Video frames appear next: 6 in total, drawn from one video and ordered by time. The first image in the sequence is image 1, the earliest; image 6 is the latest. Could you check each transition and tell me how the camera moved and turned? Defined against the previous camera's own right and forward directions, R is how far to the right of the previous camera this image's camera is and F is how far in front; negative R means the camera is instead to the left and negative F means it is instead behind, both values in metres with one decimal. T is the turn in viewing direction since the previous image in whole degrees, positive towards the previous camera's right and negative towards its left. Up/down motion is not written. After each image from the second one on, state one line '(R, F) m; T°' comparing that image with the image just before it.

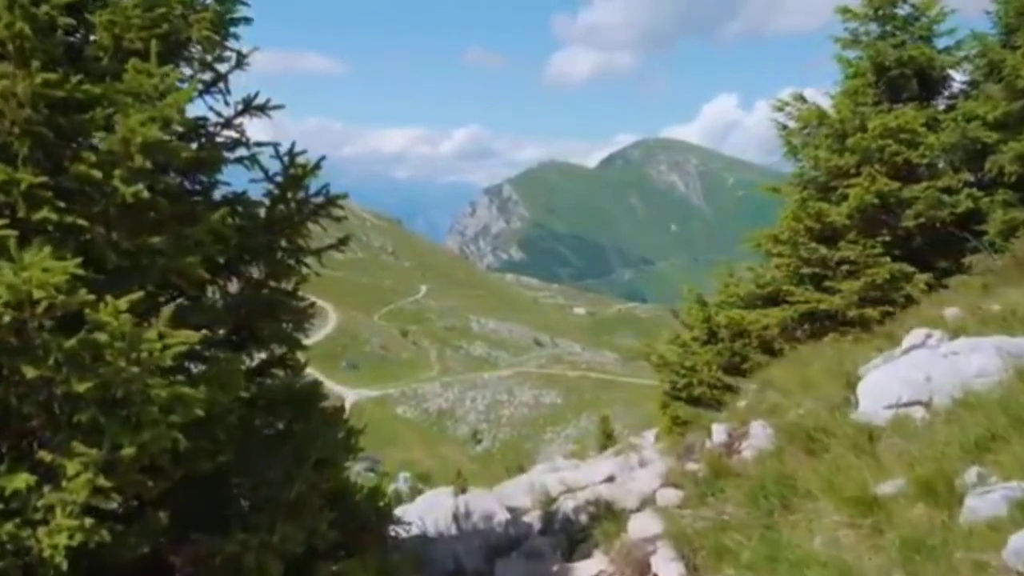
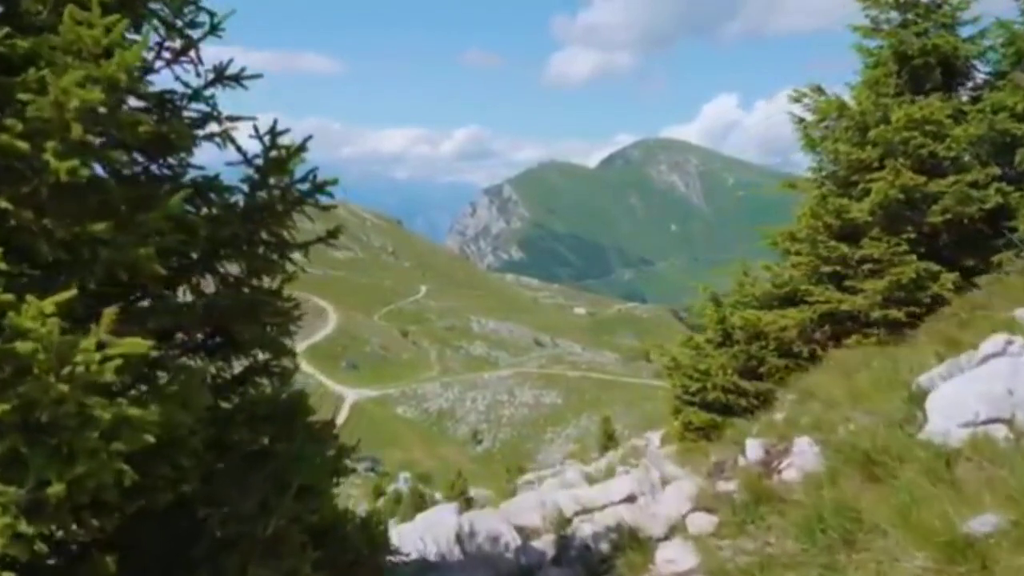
(-0.1, +1.1) m; 0°
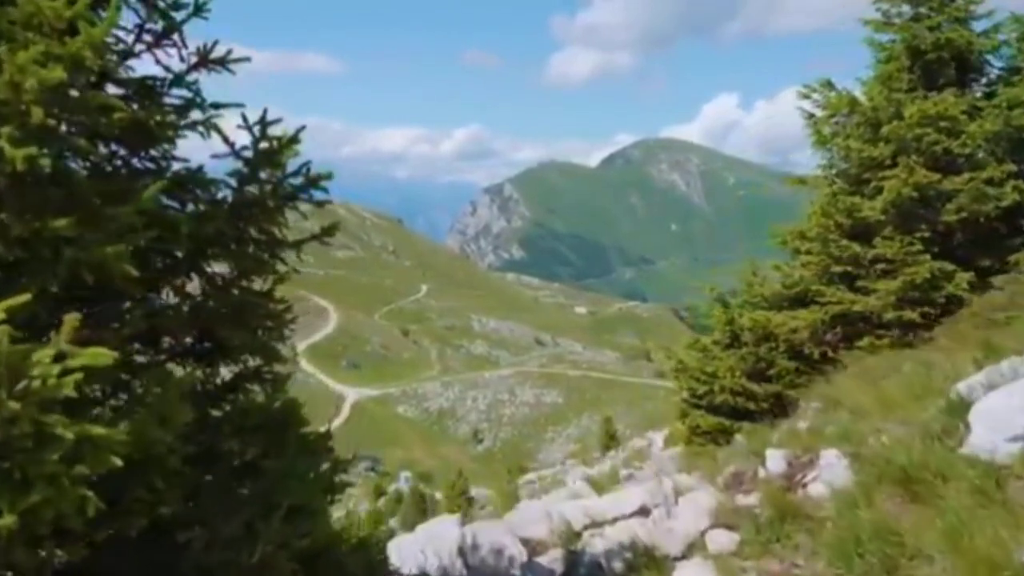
(-0.1, +0.5) m; 0°
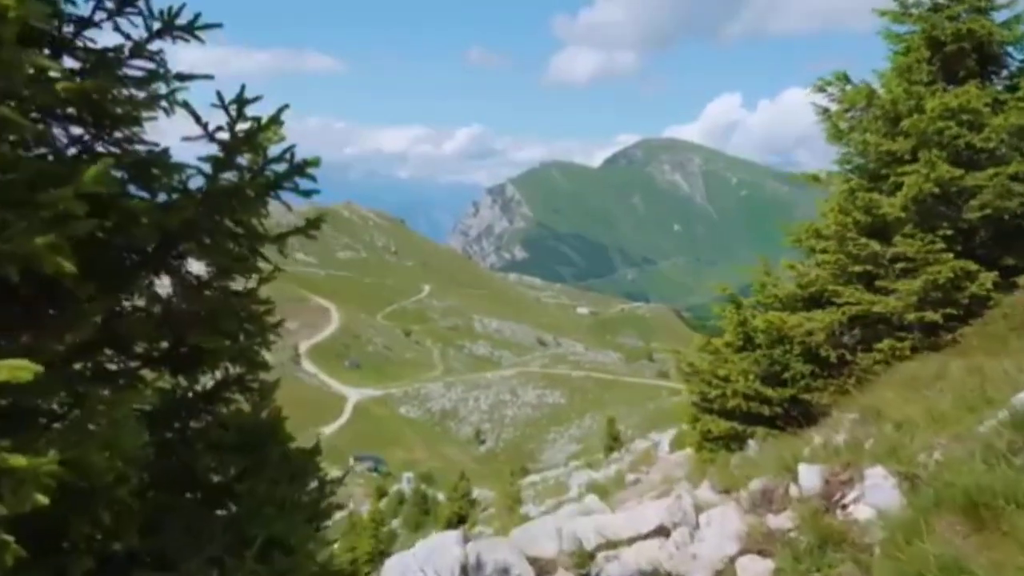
(0.0, +0.8) m; 0°
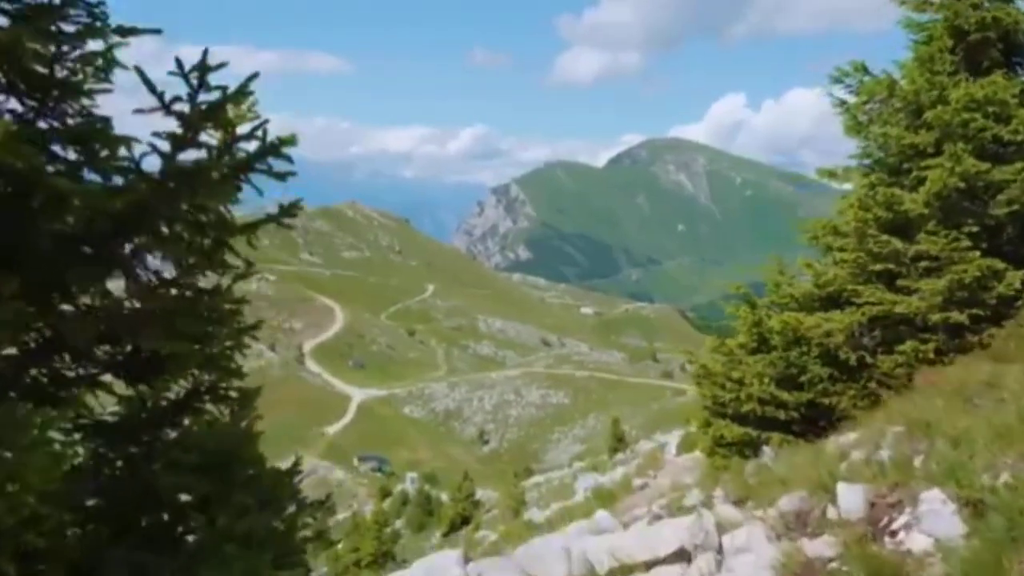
(0.0, +0.9) m; 0°
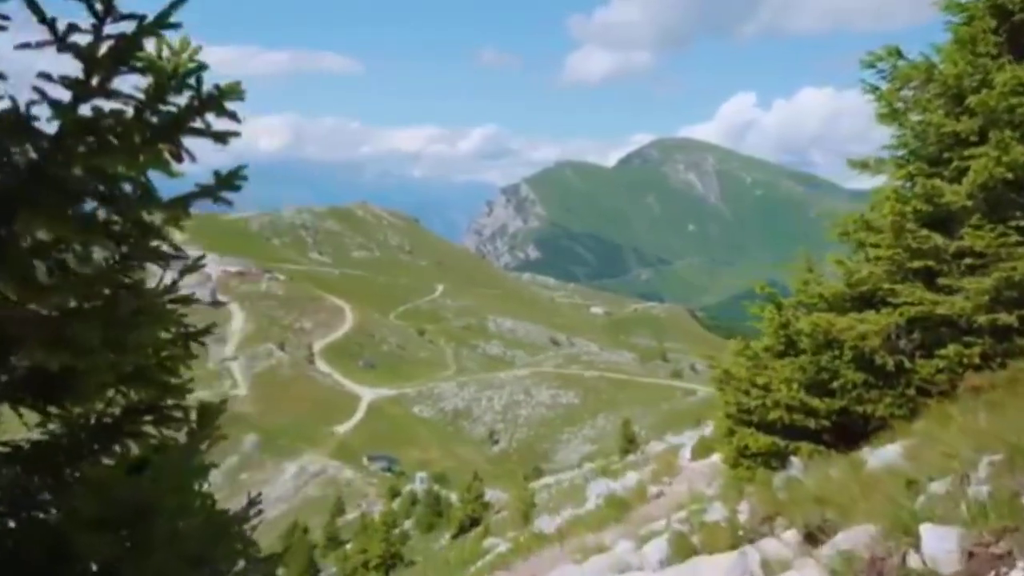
(0.0, +1.4) m; -1°
